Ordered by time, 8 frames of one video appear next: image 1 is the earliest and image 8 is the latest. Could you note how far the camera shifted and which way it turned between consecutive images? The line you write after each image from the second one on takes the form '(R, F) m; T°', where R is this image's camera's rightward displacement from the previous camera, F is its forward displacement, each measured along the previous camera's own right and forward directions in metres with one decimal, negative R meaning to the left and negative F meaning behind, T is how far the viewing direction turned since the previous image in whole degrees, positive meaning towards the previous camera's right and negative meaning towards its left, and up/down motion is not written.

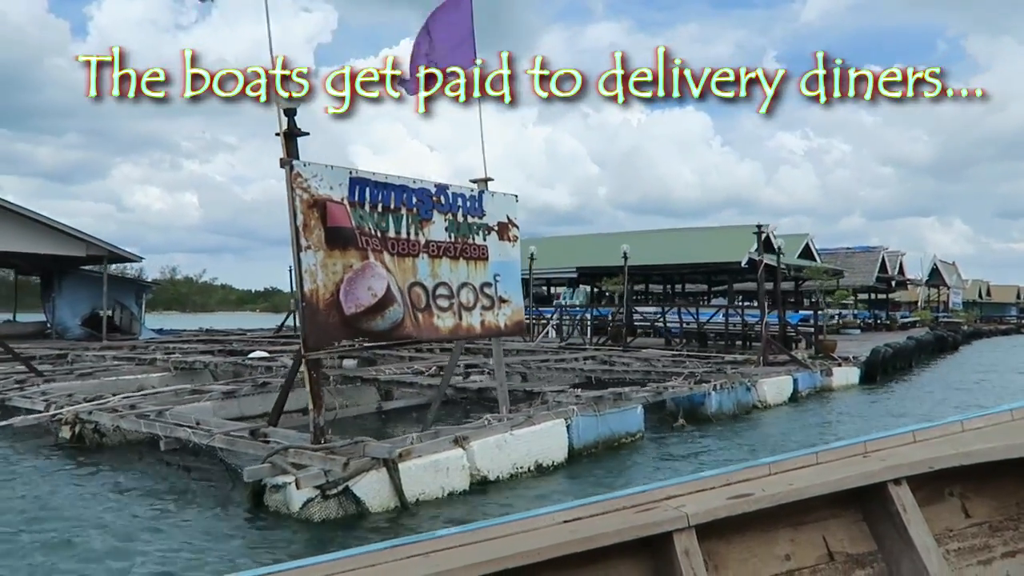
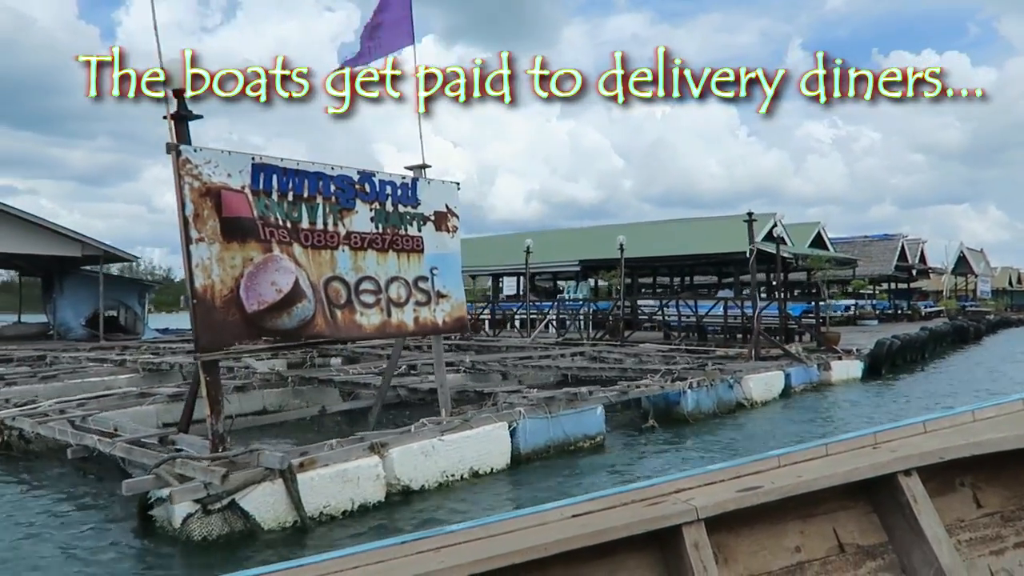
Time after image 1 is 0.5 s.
(+0.5, +0.5) m; -1°
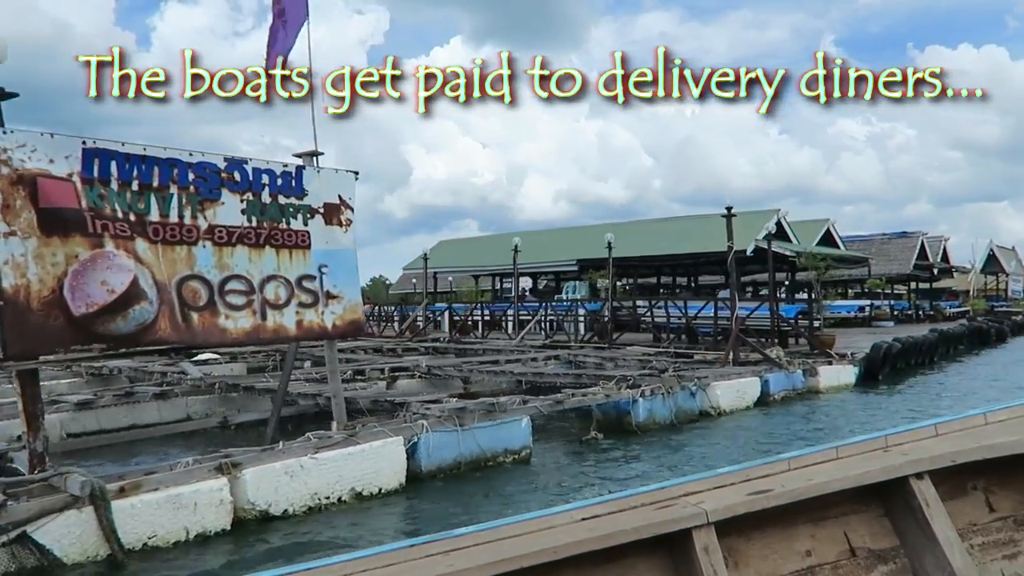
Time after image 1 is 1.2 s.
(+0.8, +0.5) m; 0°
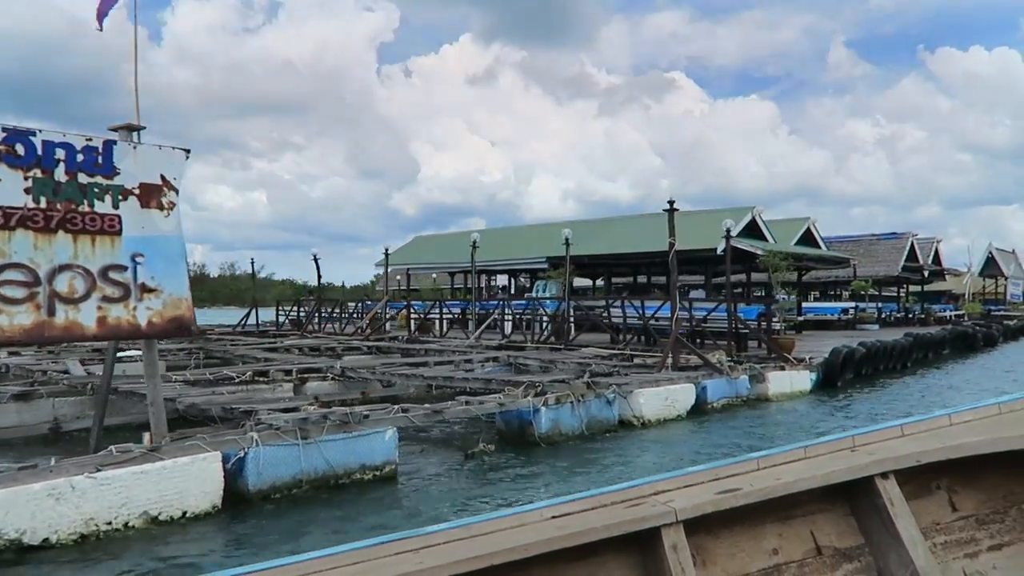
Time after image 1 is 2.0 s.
(+0.8, +0.6) m; +2°
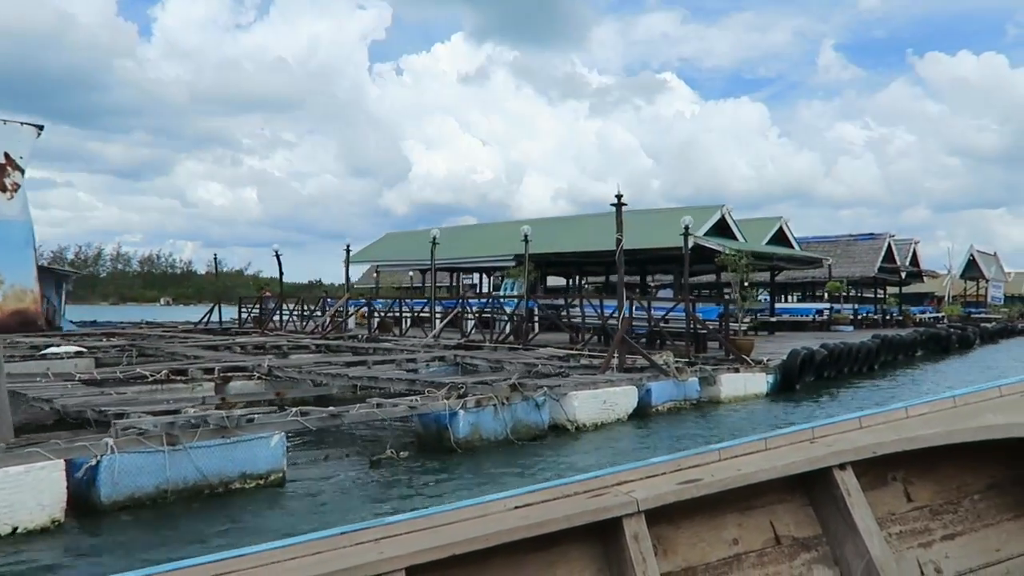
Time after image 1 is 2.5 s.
(+0.5, +0.4) m; +2°
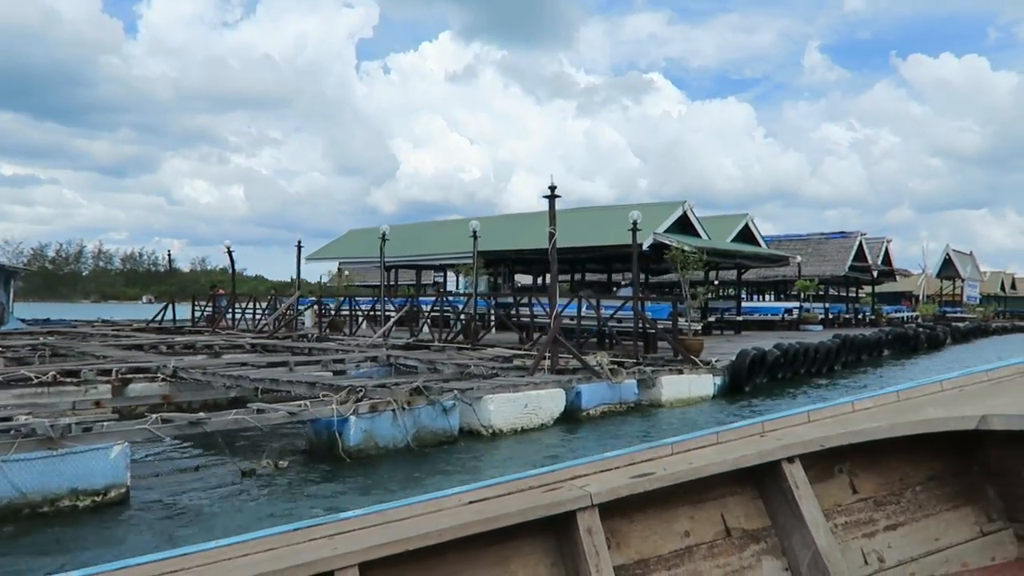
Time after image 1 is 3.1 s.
(+0.5, +0.5) m; +3°
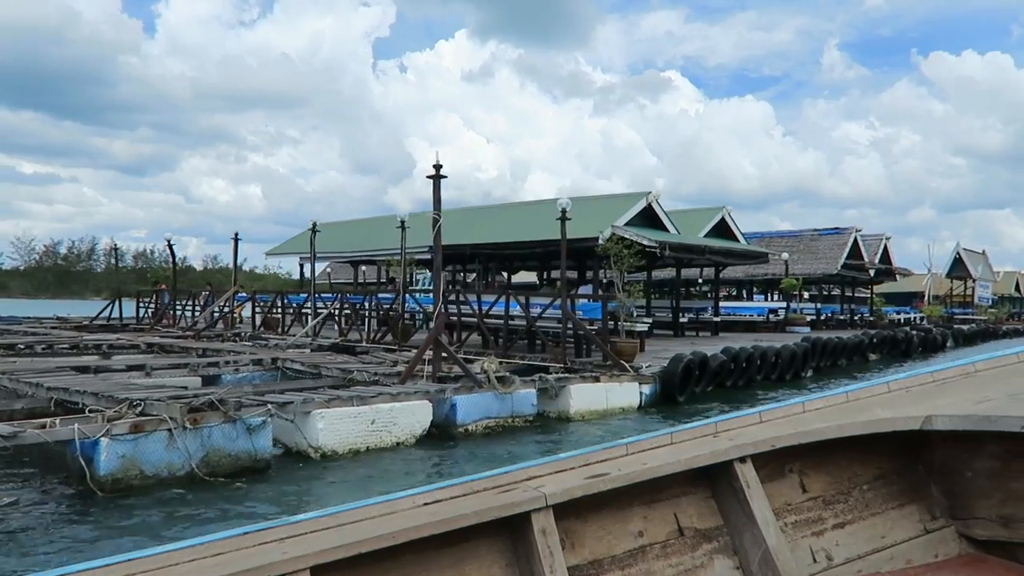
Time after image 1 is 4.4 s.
(+1.1, +1.1) m; +3°
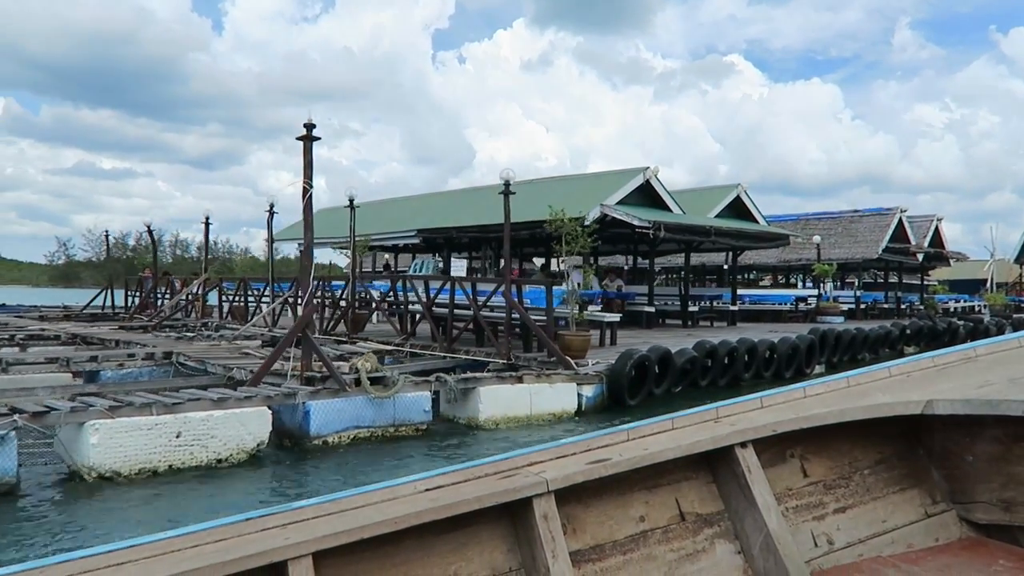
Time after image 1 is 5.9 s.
(+1.5, +0.9) m; 0°
